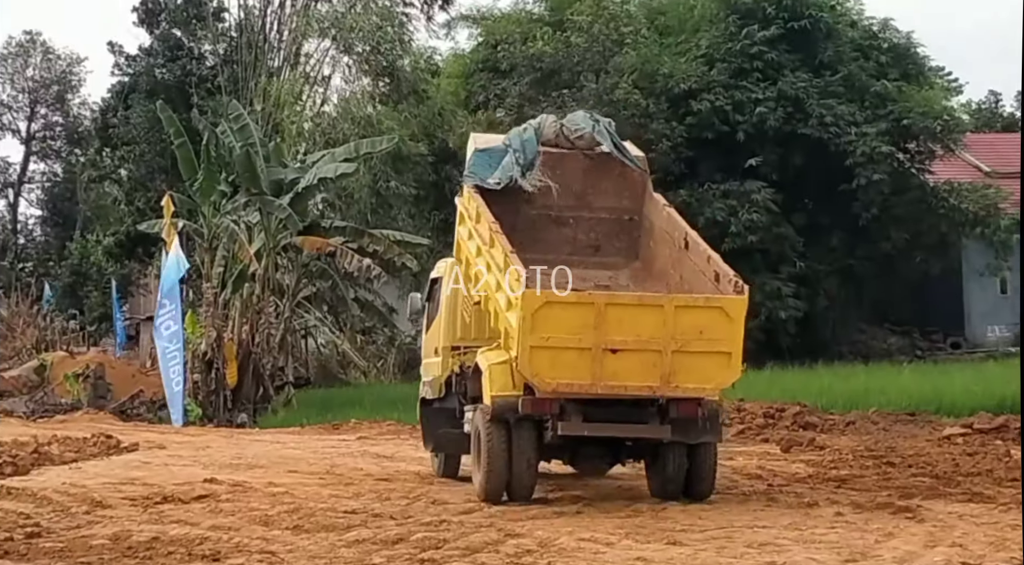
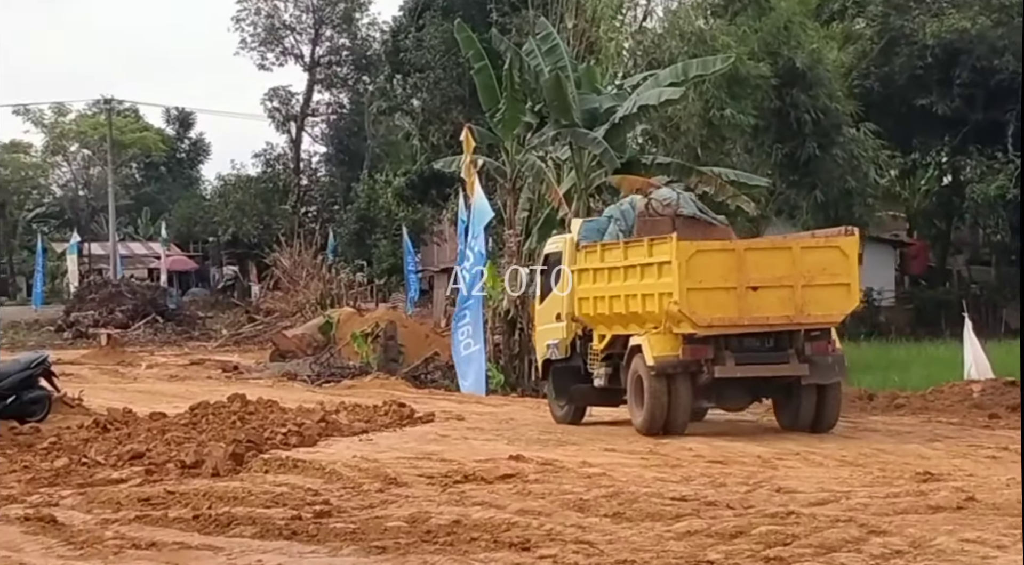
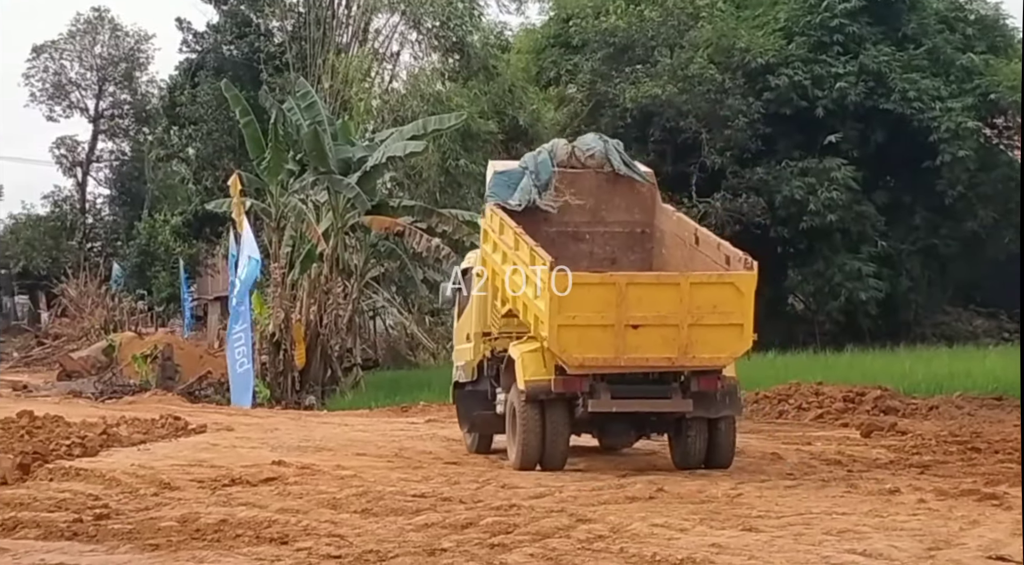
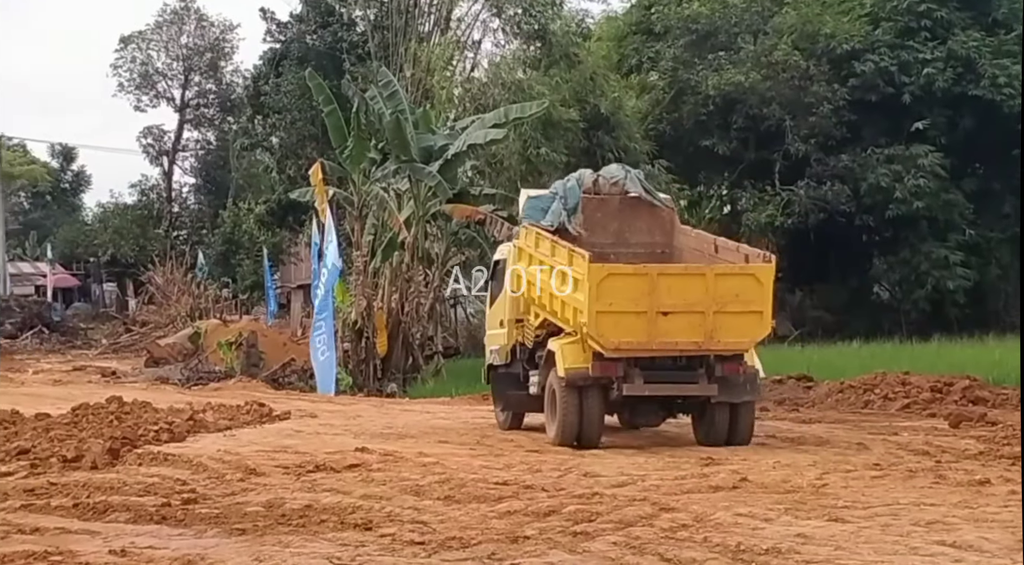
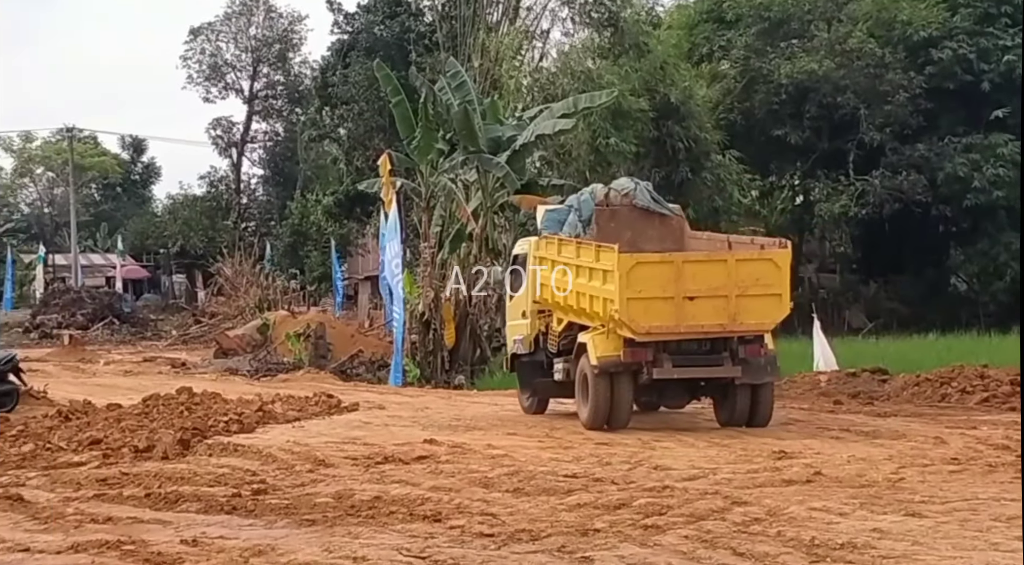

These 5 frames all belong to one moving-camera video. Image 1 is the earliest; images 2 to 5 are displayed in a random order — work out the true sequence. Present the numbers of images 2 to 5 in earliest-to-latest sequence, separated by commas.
3, 4, 5, 2
